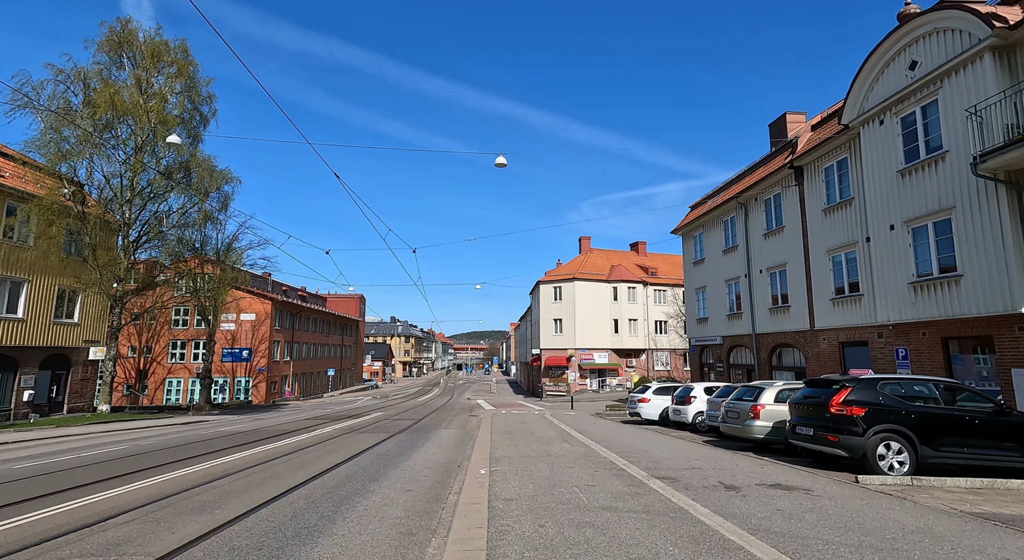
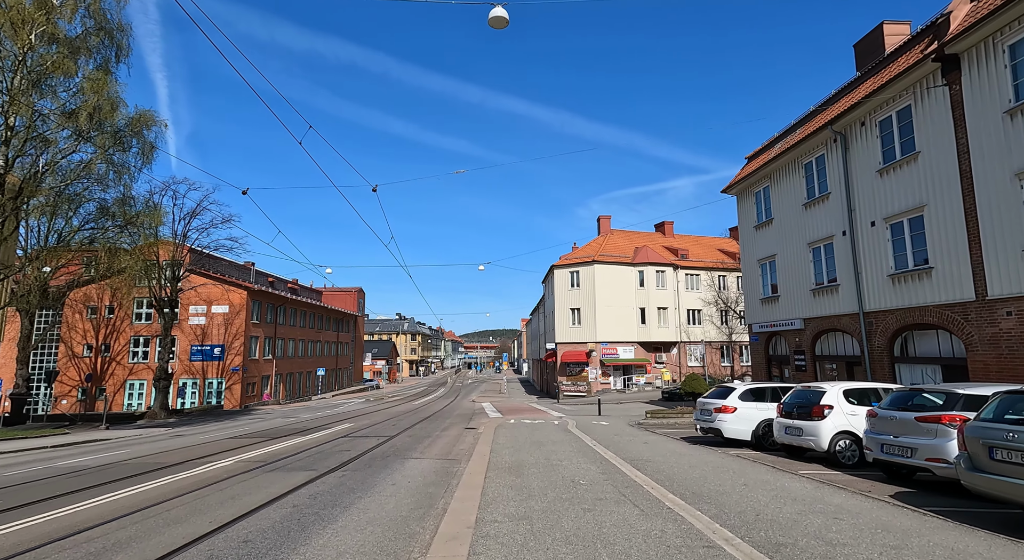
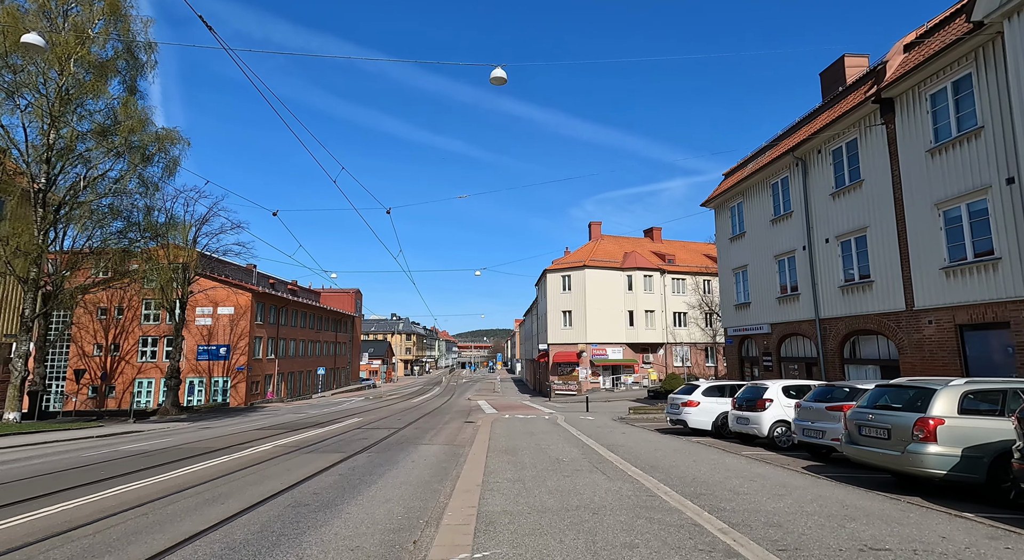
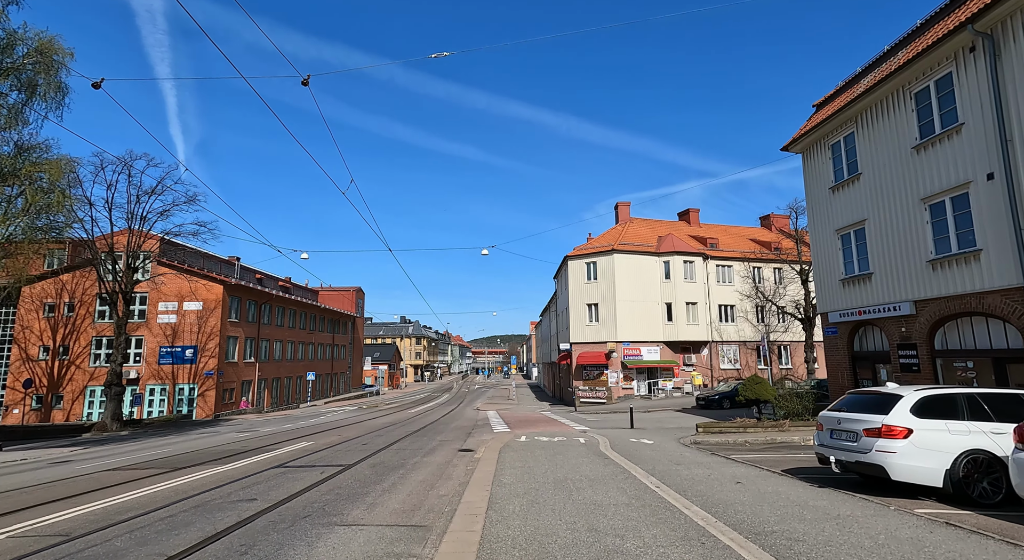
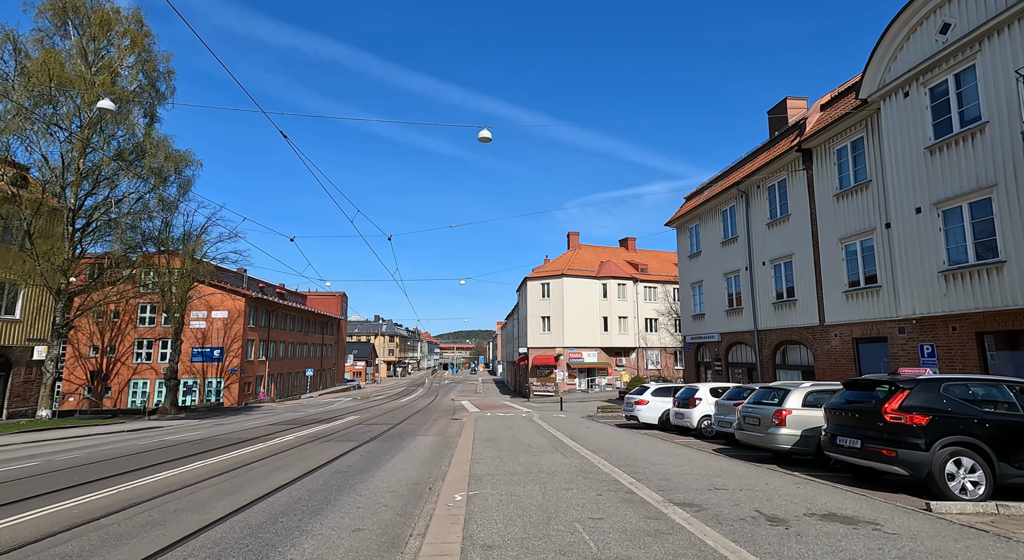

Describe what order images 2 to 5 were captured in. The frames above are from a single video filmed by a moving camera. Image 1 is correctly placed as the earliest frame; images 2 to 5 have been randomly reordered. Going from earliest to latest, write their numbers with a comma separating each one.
5, 3, 2, 4
